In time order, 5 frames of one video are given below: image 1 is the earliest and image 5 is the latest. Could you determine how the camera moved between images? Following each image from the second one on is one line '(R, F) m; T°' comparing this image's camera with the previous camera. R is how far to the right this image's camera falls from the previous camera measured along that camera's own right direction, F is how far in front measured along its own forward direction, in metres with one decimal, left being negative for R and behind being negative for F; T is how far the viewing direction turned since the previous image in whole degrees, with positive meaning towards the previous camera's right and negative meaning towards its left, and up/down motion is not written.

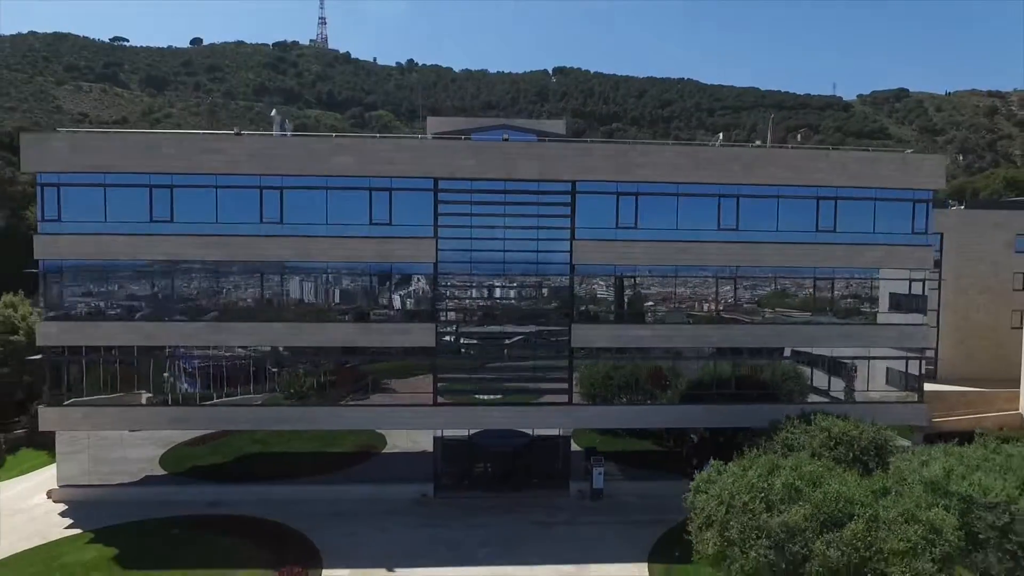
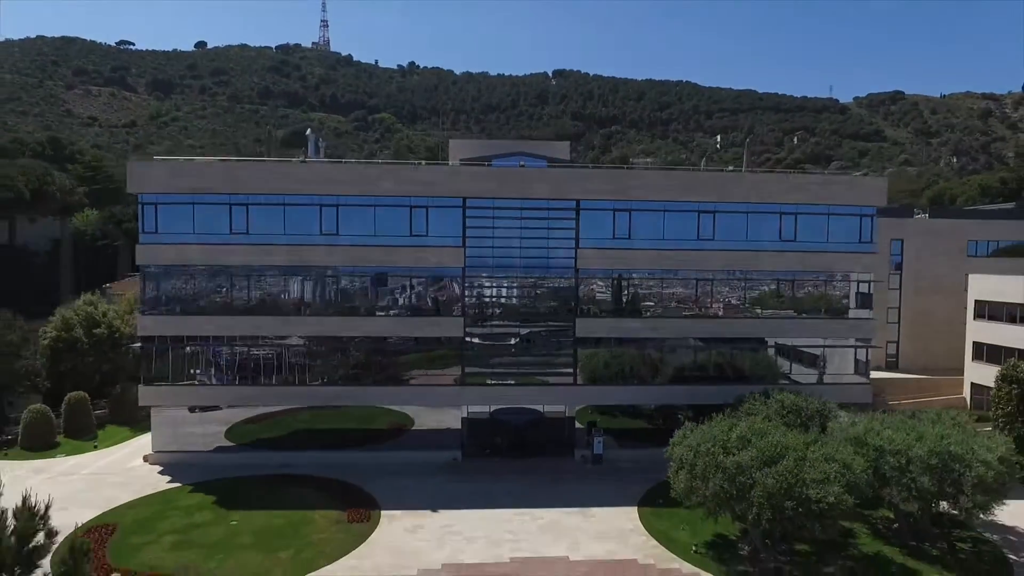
(-0.5, -3.7) m; 0°
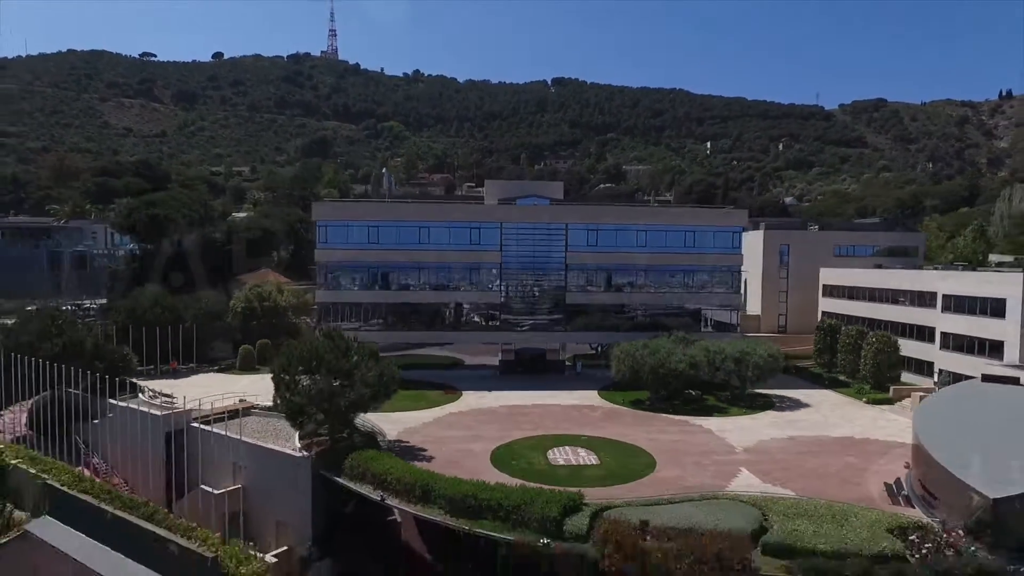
(-1.0, -15.5) m; 0°
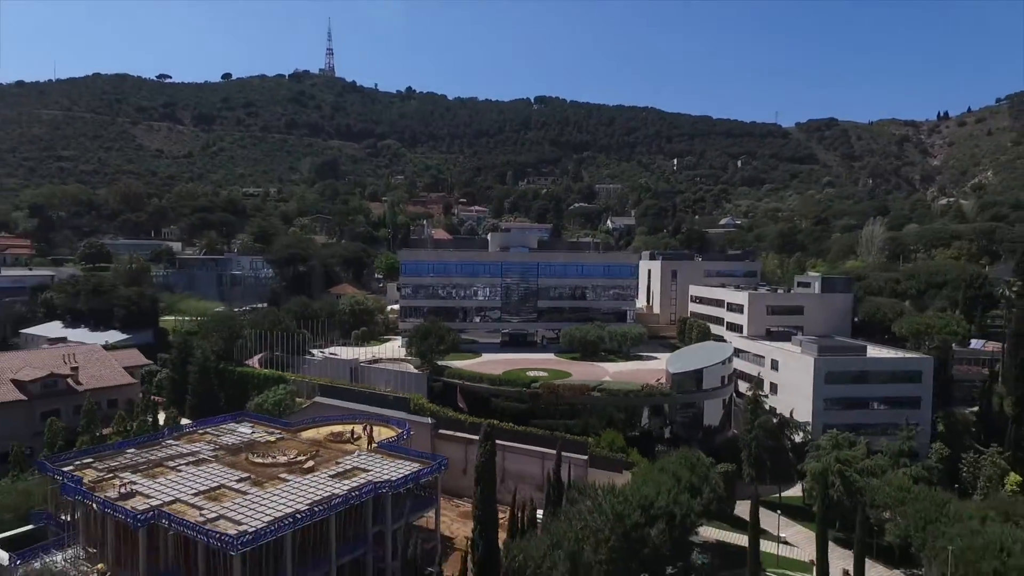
(-1.2, -29.0) m; +2°
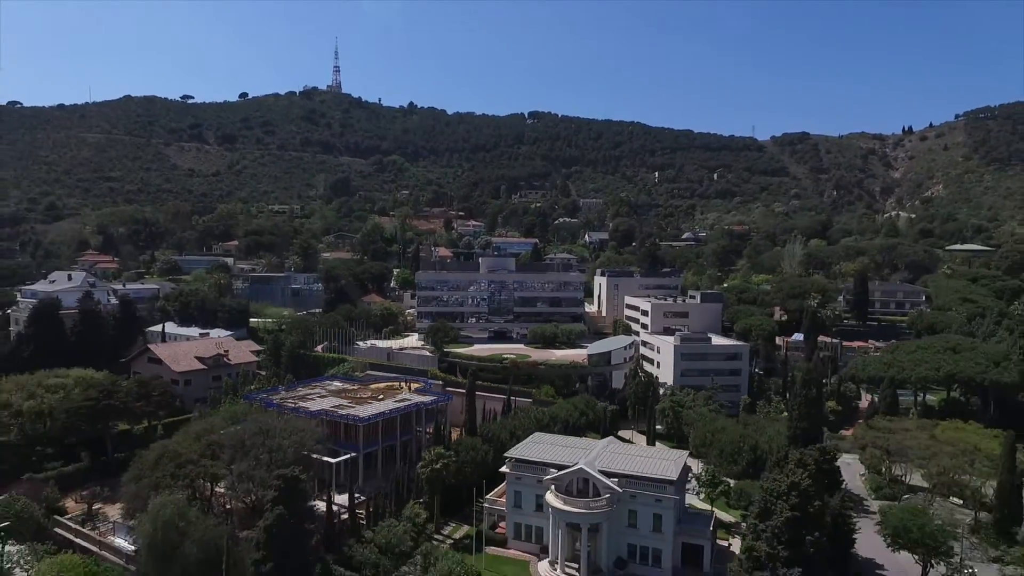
(+2.3, -27.5) m; 0°
